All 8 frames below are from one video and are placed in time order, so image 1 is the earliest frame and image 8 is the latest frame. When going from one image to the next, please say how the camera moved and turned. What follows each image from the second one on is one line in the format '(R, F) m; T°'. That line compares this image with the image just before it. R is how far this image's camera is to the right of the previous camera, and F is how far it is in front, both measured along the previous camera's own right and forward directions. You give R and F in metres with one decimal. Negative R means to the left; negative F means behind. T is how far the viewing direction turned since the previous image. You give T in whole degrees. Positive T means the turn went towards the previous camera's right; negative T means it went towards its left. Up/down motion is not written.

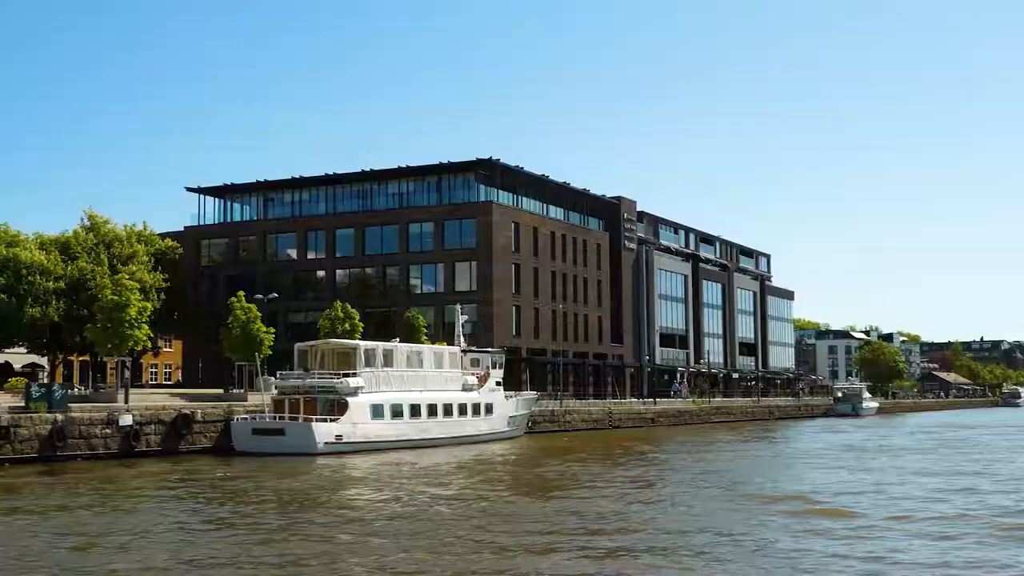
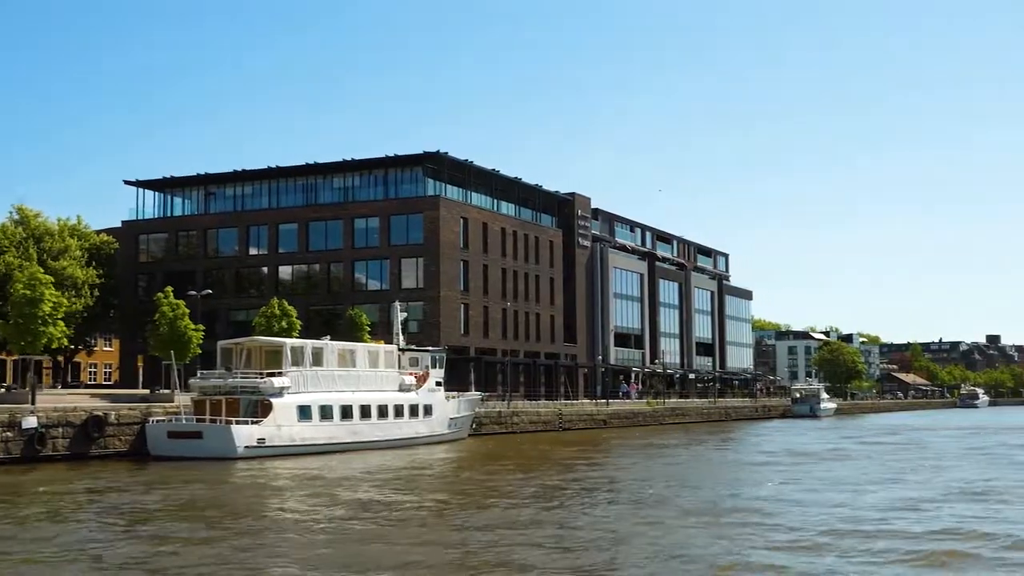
(+1.4, +1.9) m; +1°
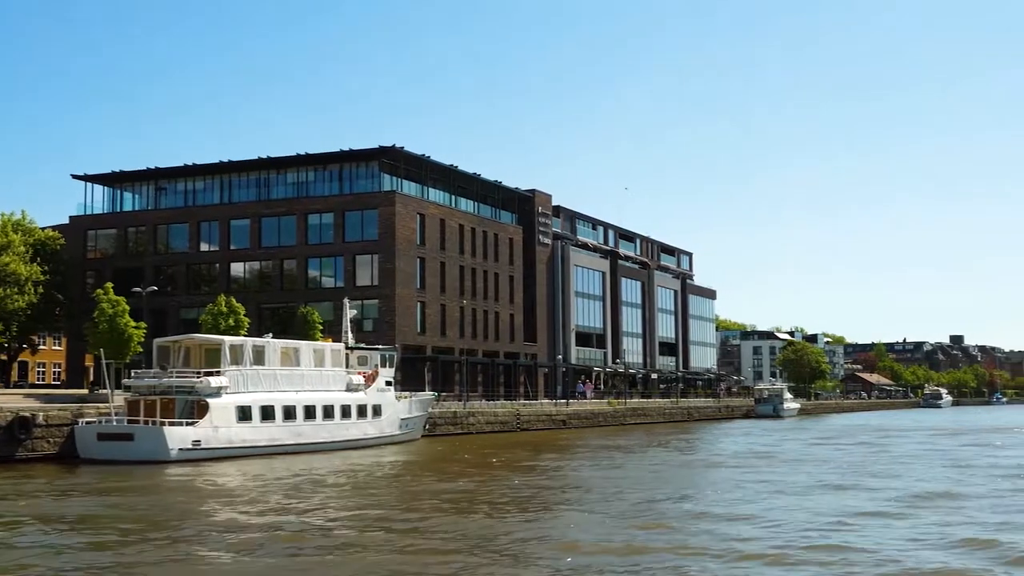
(+0.7, +1.7) m; +1°
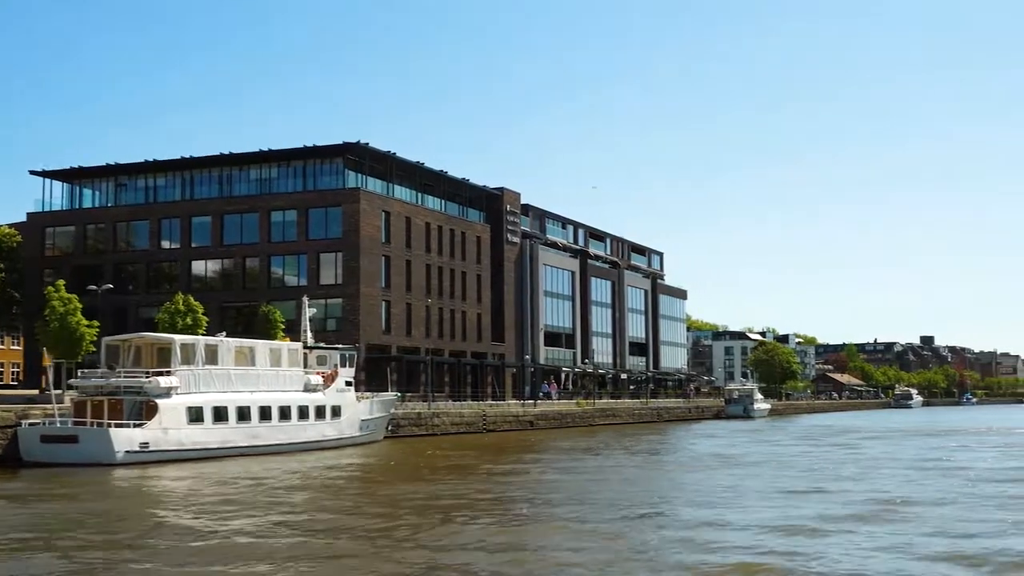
(+0.5, +1.2) m; +1°
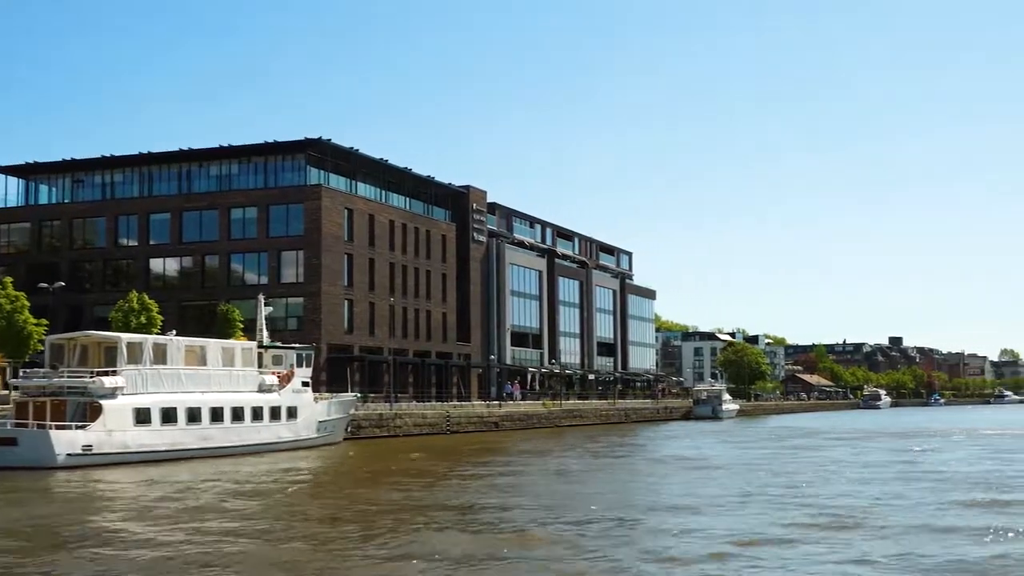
(+0.5, +1.2) m; +1°
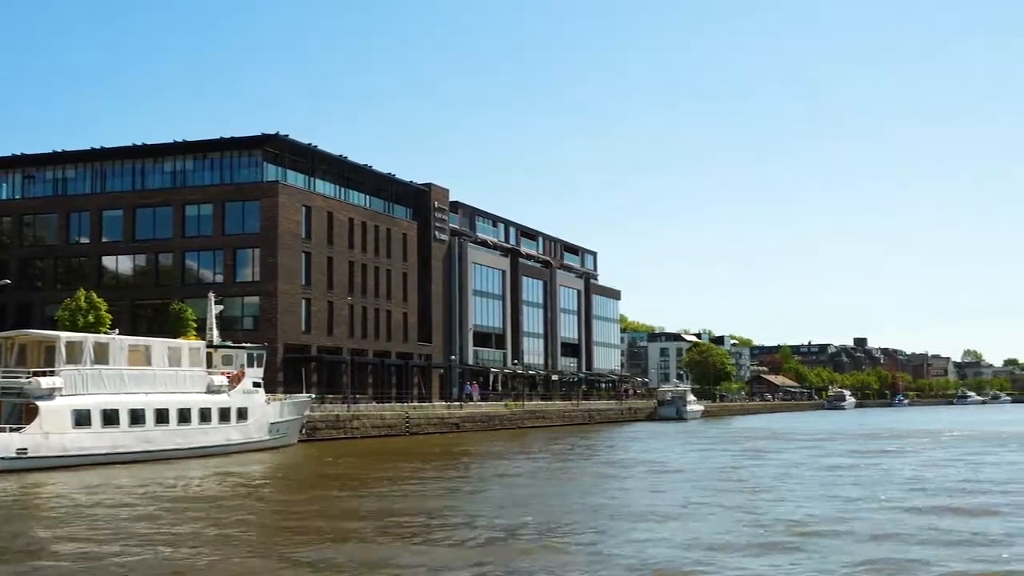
(+0.4, +1.2) m; +1°
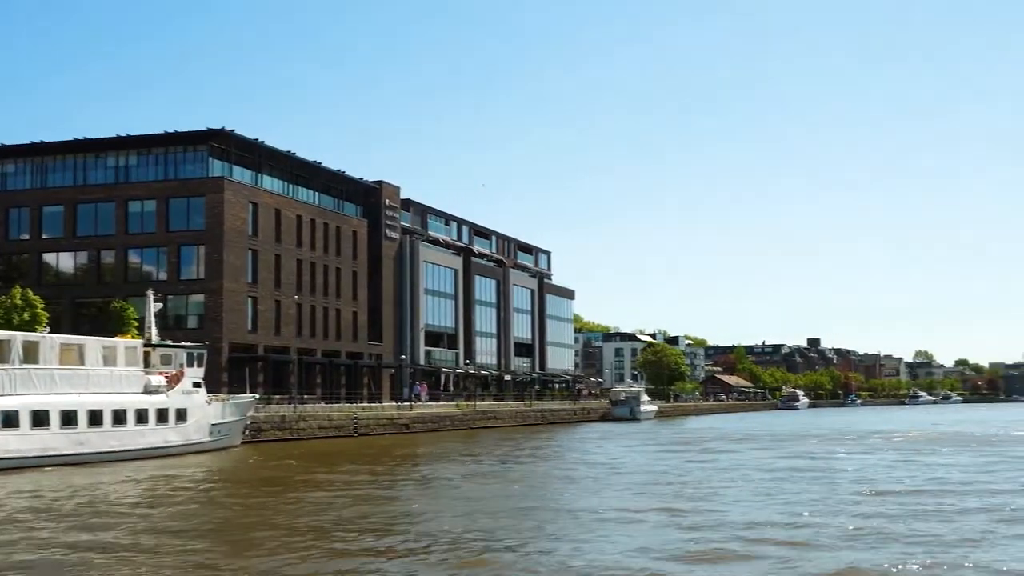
(+0.4, +1.0) m; +2°
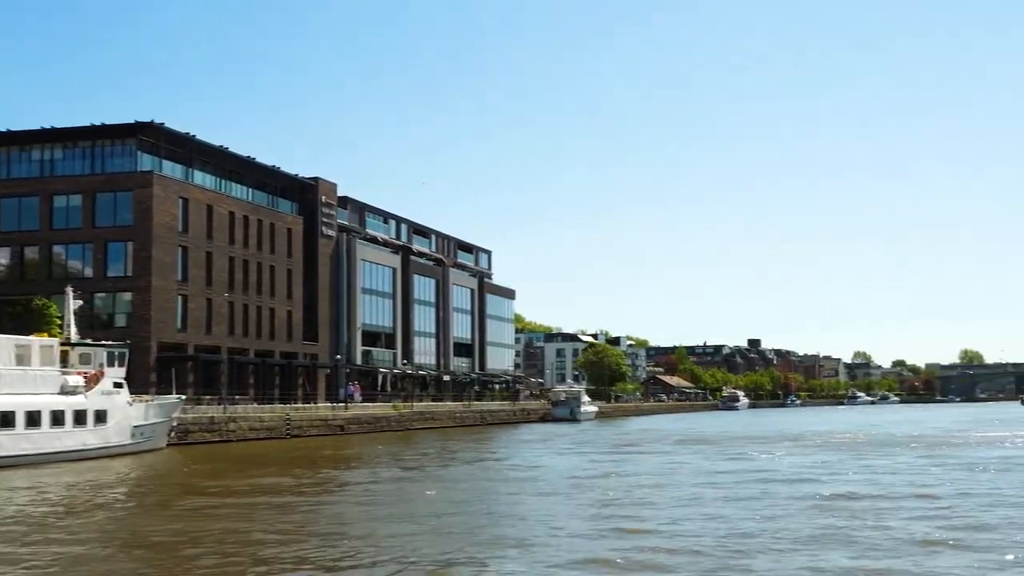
(+0.4, +1.2) m; +3°
